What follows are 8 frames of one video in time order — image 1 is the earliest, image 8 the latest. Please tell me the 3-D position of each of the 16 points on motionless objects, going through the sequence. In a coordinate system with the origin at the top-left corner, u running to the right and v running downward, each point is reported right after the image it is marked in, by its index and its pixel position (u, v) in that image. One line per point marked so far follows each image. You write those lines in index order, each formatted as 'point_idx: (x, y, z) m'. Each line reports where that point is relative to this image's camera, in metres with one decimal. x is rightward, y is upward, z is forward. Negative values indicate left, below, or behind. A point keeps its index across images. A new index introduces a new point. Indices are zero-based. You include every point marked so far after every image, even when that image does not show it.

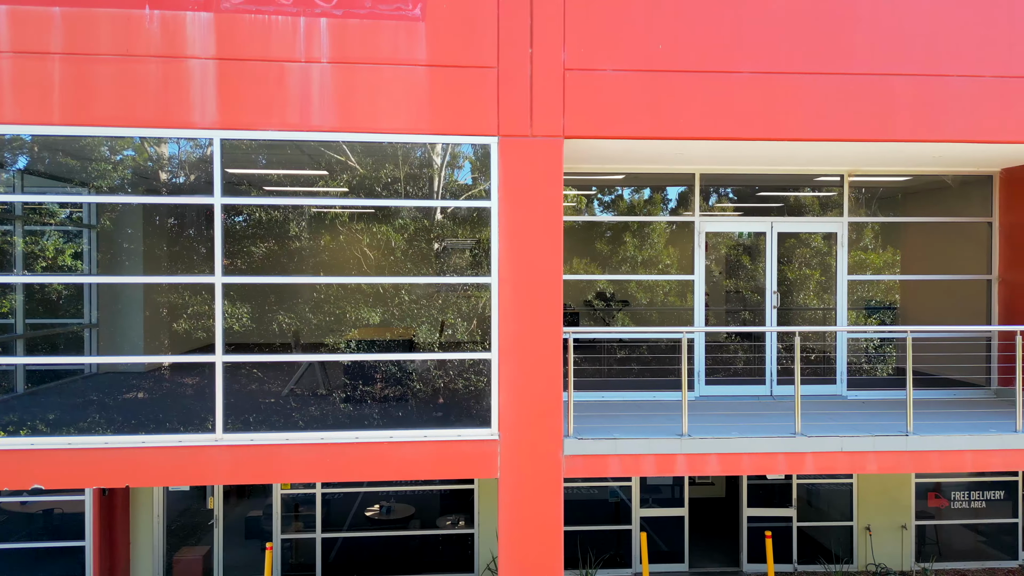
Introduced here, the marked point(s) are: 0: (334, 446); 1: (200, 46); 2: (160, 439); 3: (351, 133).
0: (-1.1, -1.0, +4.6) m
1: (-1.9, +1.5, +4.4) m
2: (-2.1, -0.9, +4.5) m
3: (-1.0, +1.0, +4.5) m
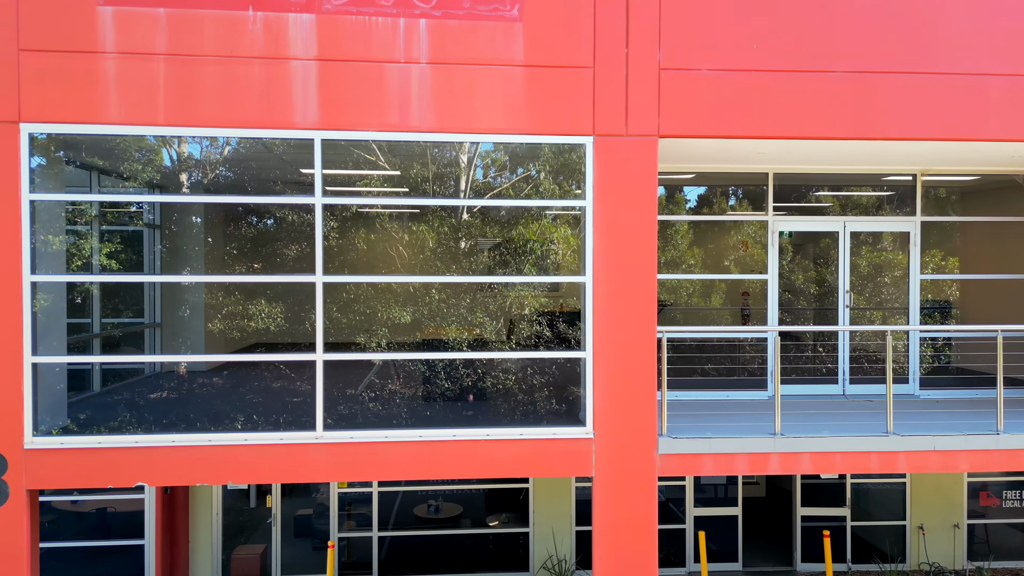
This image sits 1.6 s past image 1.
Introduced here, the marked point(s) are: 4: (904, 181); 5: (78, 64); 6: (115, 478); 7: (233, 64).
0: (-0.5, -1.0, +4.6) m
1: (-1.3, +1.5, +4.5) m
2: (-1.5, -0.9, +4.5) m
3: (-0.4, +1.0, +4.6) m
4: (+3.6, +1.0, +6.8) m
5: (-2.5, +1.3, +4.3) m
6: (-2.4, -1.1, +4.5) m
7: (-1.7, +1.3, +4.4) m
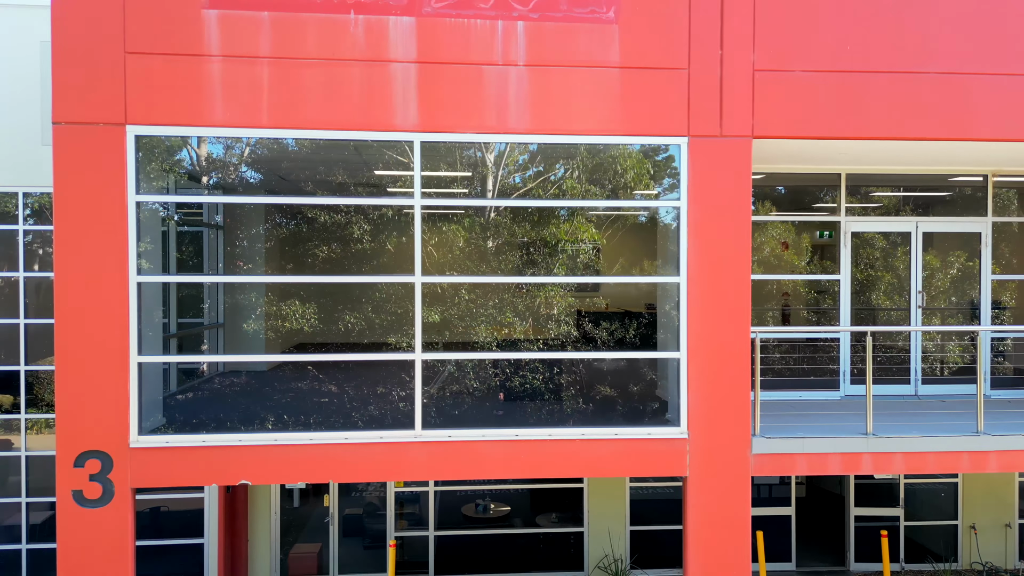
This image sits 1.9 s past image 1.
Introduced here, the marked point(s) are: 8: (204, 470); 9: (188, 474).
0: (+0.1, -1.0, +4.7) m
1: (-0.7, +1.5, +4.5) m
2: (-0.9, -0.9, +4.6) m
3: (+0.2, +1.0, +4.6) m
4: (+4.3, +1.0, +6.8) m
5: (-1.9, +1.3, +4.4) m
6: (-1.8, -1.1, +4.5) m
7: (-1.1, +1.3, +4.5) m
8: (-1.8, -1.1, +4.5) m
9: (-1.9, -1.1, +4.5) m
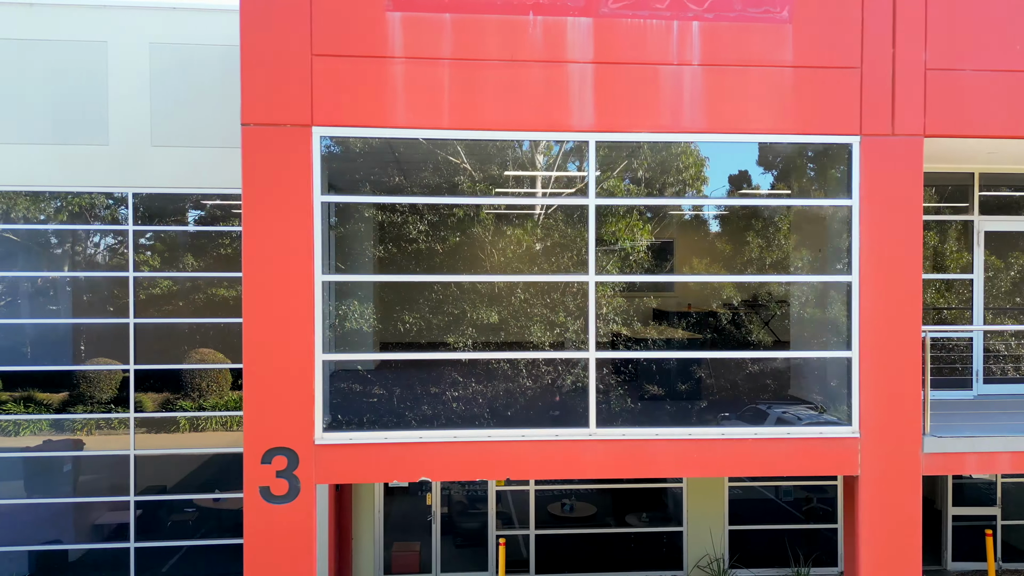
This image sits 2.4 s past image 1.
0: (+1.2, -1.0, +4.7) m
1: (+0.4, +1.5, +4.5) m
2: (+0.2, -0.9, +4.6) m
3: (+1.3, +1.0, +4.6) m
4: (+5.4, +1.0, +6.8) m
5: (-0.9, +1.3, +4.4) m
6: (-0.7, -1.1, +4.6) m
7: (0.0, +1.3, +4.5) m
8: (-0.8, -1.1, +4.5) m
9: (-0.9, -1.1, +4.6) m
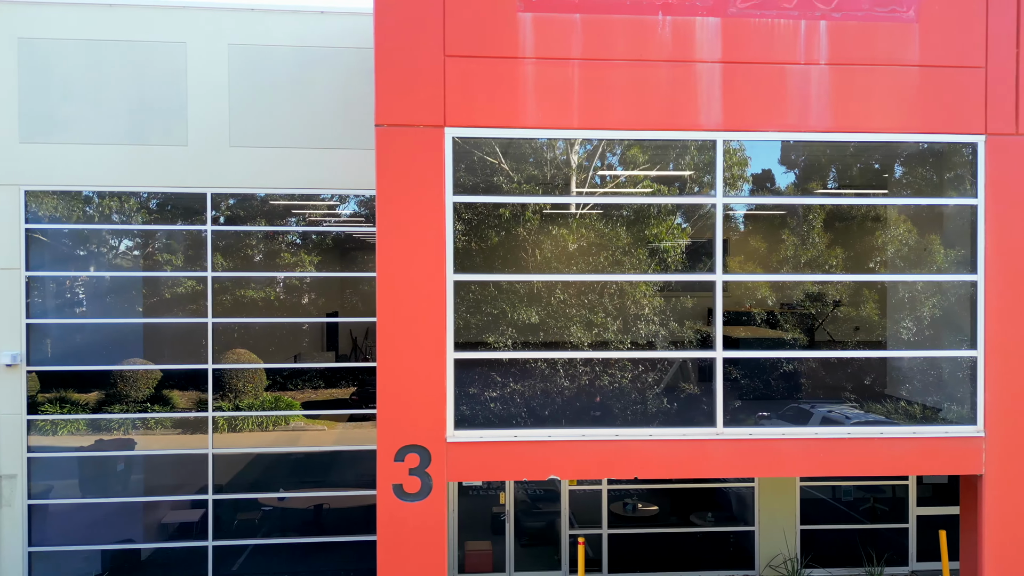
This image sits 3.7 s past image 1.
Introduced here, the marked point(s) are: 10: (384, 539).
0: (+2.0, -1.0, +4.7) m
1: (+1.2, +1.5, +4.5) m
2: (+1.0, -0.9, +4.6) m
3: (+2.1, +1.0, +4.6) m
4: (+6.2, +1.0, +6.8) m
5: (-0.1, +1.3, +4.4) m
6: (+0.1, -1.1, +4.6) m
7: (+0.8, +1.3, +4.5) m
8: (0.0, -1.1, +4.5) m
9: (-0.1, -1.1, +4.6) m
10: (-0.8, -1.5, +4.5) m
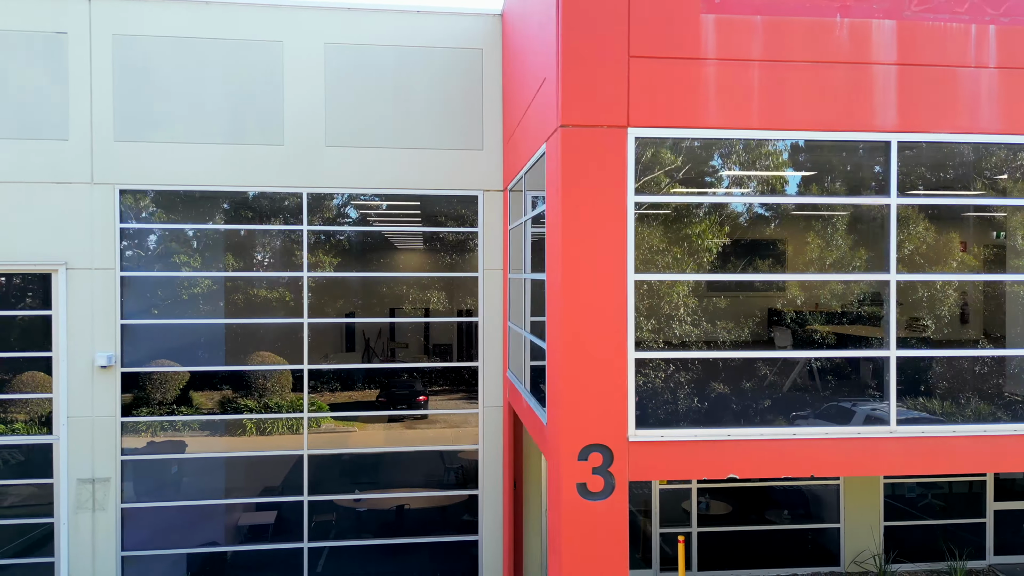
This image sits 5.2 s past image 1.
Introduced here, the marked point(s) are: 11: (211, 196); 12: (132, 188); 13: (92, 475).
0: (+3.1, -1.0, +4.8) m
1: (+2.3, +1.5, +4.6) m
2: (+2.1, -0.9, +4.7) m
3: (+3.2, +1.0, +4.7) m
4: (+7.2, +1.0, +7.0) m
5: (+1.0, +1.3, +4.5) m
6: (+1.2, -1.1, +4.6) m
7: (+1.9, +1.4, +4.5) m
8: (+1.1, -1.1, +4.6) m
9: (+1.0, -1.1, +4.6) m
10: (+0.3, -1.5, +4.5) m
11: (-3.1, +0.9, +7.7) m
12: (-3.8, +1.0, +7.5) m
13: (-4.3, -1.9, +7.5) m
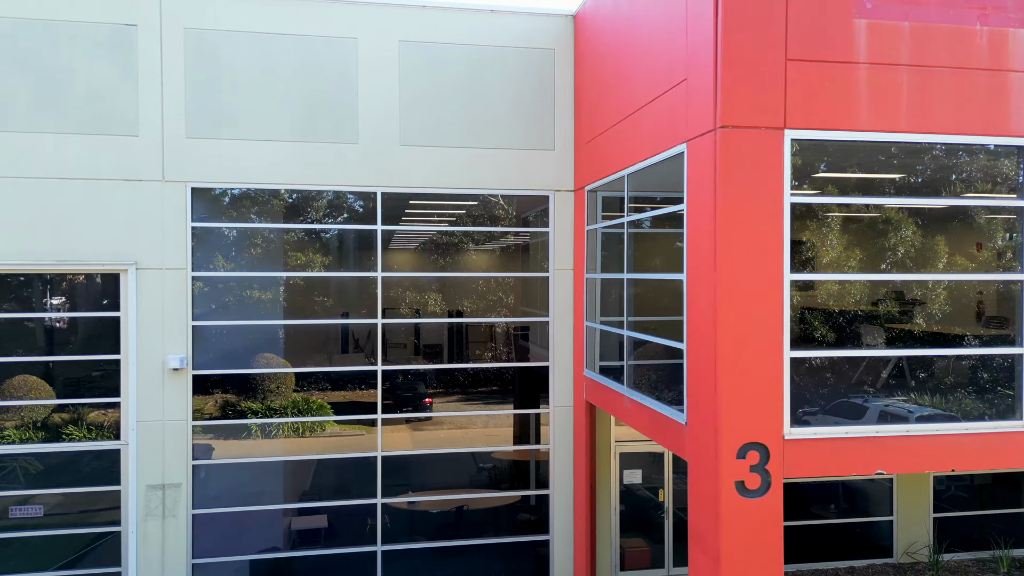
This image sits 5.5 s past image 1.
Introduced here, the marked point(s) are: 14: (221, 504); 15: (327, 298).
0: (+4.1, -1.0, +5.0) m
1: (+3.3, +1.5, +4.8) m
2: (+3.0, -0.9, +4.8) m
3: (+4.2, +1.0, +4.9) m
4: (+8.0, +1.0, +7.4) m
5: (+2.0, +1.3, +4.6) m
6: (+2.2, -1.1, +4.7) m
7: (+2.9, +1.4, +4.7) m
8: (+2.1, -1.1, +4.7) m
9: (+2.0, -1.1, +4.7) m
10: (+1.3, -1.5, +4.5) m
11: (-2.3, +0.9, +7.5) m
12: (-3.0, +1.0, +7.3) m
13: (-3.4, -1.9, +7.3) m
14: (-2.9, -2.2, +7.4) m
15: (-1.9, -0.1, +7.6) m
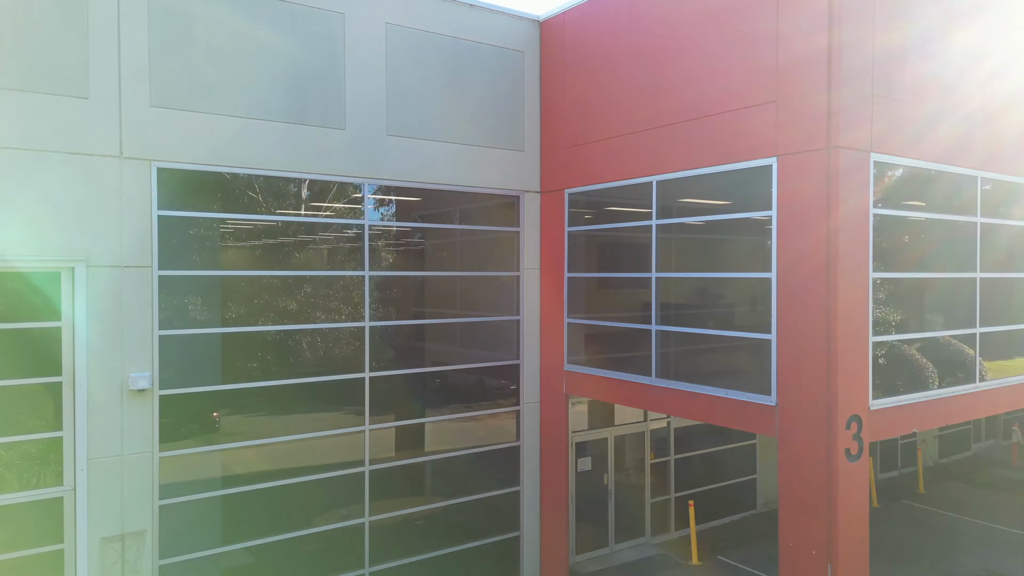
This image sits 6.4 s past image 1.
0: (+4.7, -0.9, +6.9) m
1: (+4.0, +1.5, +6.3) m
2: (+3.8, -0.9, +6.3) m
3: (+4.8, +1.0, +6.9) m
4: (+7.2, +1.1, +10.7) m
5: (+3.0, +1.4, +5.6) m
6: (+3.1, -1.1, +5.9) m
7: (+3.7, +1.4, +6.1) m
8: (+3.0, -1.0, +5.8) m
9: (+2.9, -1.1, +5.8) m
10: (+2.4, -1.5, +5.3) m
11: (-2.2, +0.9, +6.5) m
12: (-2.8, +1.0, +6.1) m
13: (-3.1, -1.9, +5.8) m
14: (-2.7, -2.2, +6.2) m
15: (-1.9, -0.1, +6.8) m
